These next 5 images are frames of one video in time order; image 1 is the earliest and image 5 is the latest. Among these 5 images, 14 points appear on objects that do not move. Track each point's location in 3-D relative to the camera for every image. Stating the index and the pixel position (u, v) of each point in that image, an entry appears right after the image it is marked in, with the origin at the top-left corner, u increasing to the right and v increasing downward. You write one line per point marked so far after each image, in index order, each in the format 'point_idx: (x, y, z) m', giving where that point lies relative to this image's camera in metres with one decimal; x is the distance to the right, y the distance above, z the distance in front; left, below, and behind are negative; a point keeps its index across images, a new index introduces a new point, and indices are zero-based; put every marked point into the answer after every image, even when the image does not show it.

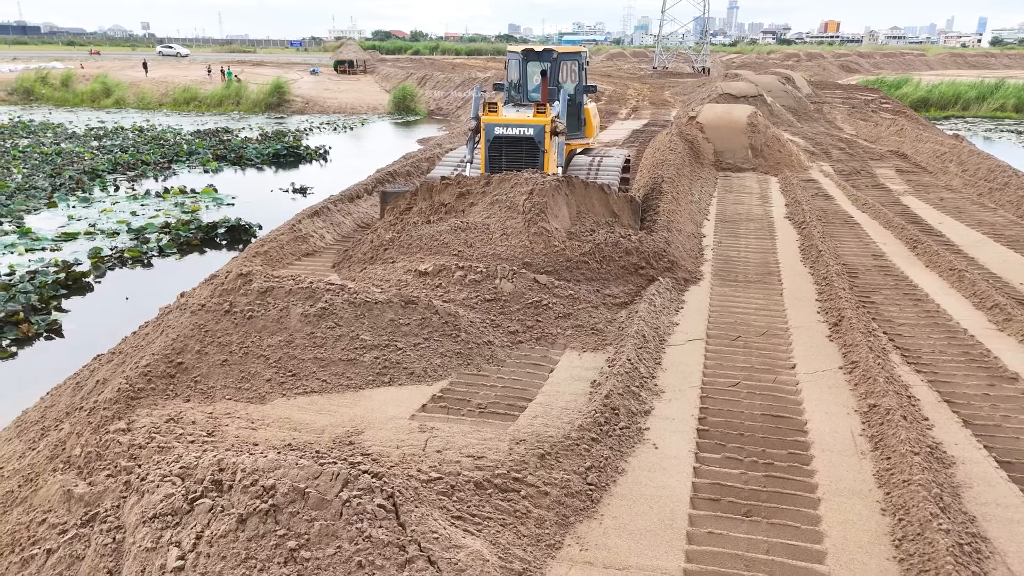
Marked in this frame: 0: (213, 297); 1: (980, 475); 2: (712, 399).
0: (-2.4, -0.1, +5.4) m
1: (+2.6, -1.0, +3.7) m
2: (+1.4, -0.8, +4.6) m
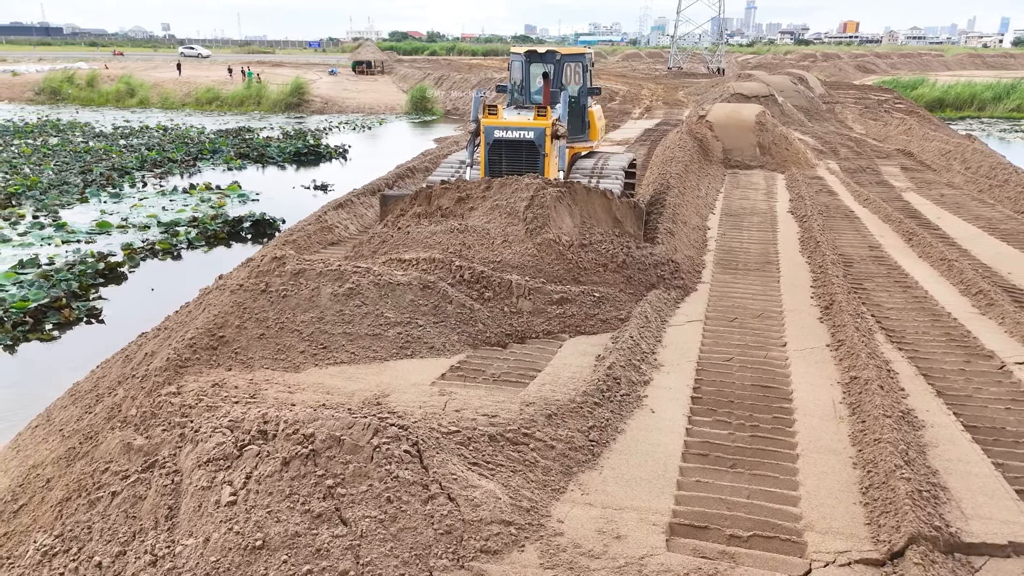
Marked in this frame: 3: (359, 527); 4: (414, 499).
0: (-2.3, +0.1, +5.8) m
1: (+2.6, -0.9, +4.1) m
2: (+1.5, -0.6, +5.0) m
3: (-0.8, -1.2, +3.3) m
4: (-0.5, -1.1, +3.4) m
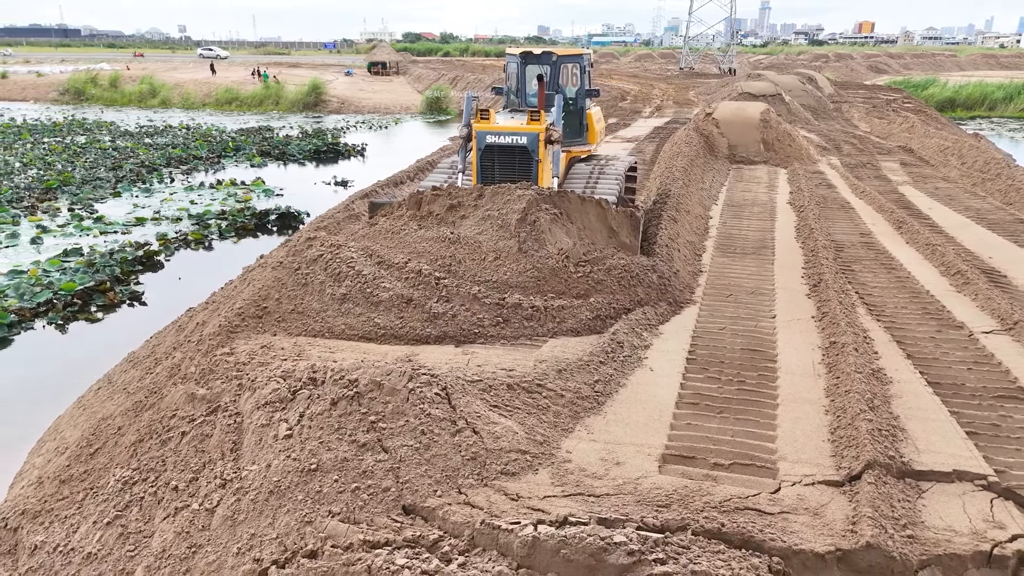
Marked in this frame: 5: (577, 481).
0: (-2.2, +0.3, +6.5) m
1: (+2.7, -0.7, +4.6) m
2: (+1.6, -0.4, +5.6) m
3: (-0.7, -1.0, +3.9) m
4: (-0.4, -0.9, +4.0) m
5: (+0.4, -1.1, +3.8) m
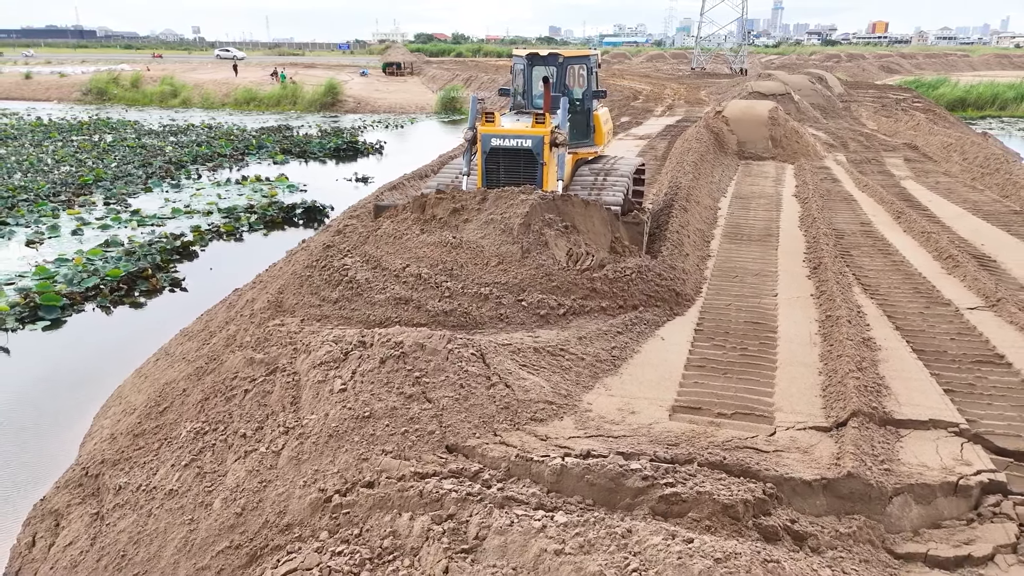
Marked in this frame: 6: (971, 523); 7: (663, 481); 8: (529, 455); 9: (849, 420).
0: (-1.9, +0.5, +7.1) m
1: (+2.9, -0.5, +5.1) m
2: (+1.8, -0.2, +6.1) m
3: (-0.5, -0.8, +4.4) m
4: (-0.2, -0.7, +4.6) m
5: (+0.6, -0.9, +4.3) m
6: (+2.5, -1.3, +3.6) m
7: (+0.8, -1.0, +3.6) m
8: (+0.1, -1.0, +4.0) m
9: (+2.1, -0.8, +4.2) m
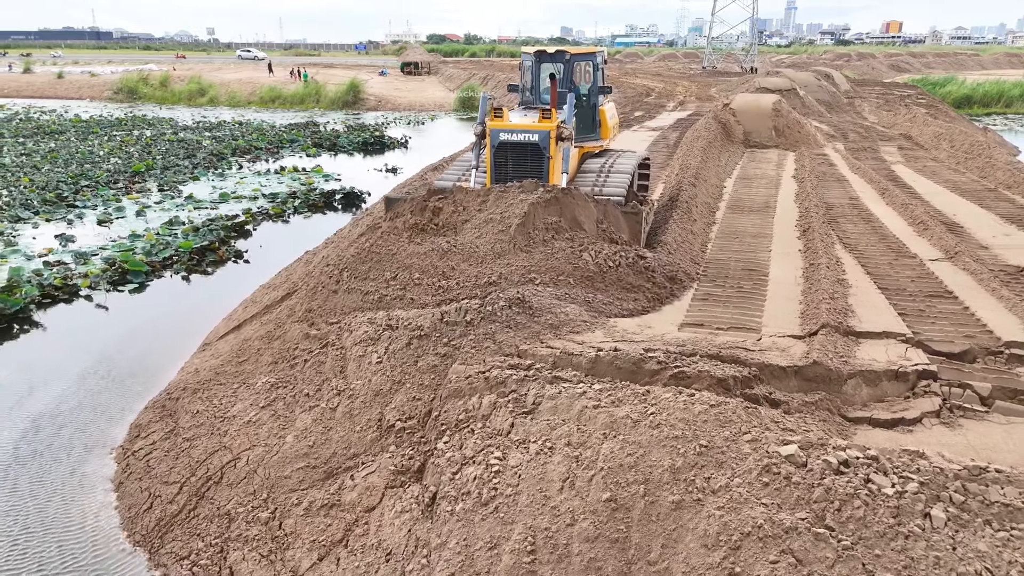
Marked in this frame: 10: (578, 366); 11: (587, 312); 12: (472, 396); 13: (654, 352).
0: (-1.5, +1.0, +8.3) m
1: (+3.3, 0.0, +6.3) m
2: (+2.2, +0.3, +7.3) m
3: (-0.1, -0.3, +5.7) m
4: (+0.1, -0.2, +5.8) m
5: (+0.9, -0.4, +5.5) m
6: (+2.9, -0.8, +4.8) m
7: (+1.2, -0.6, +4.8) m
8: (+0.5, -0.5, +5.2) m
9: (+2.5, -0.3, +5.4) m
10: (+0.5, -0.6, +5.1) m
11: (+0.7, -0.2, +5.9) m
12: (-0.3, -0.8, +5.0) m
13: (+1.1, -0.5, +5.0) m
